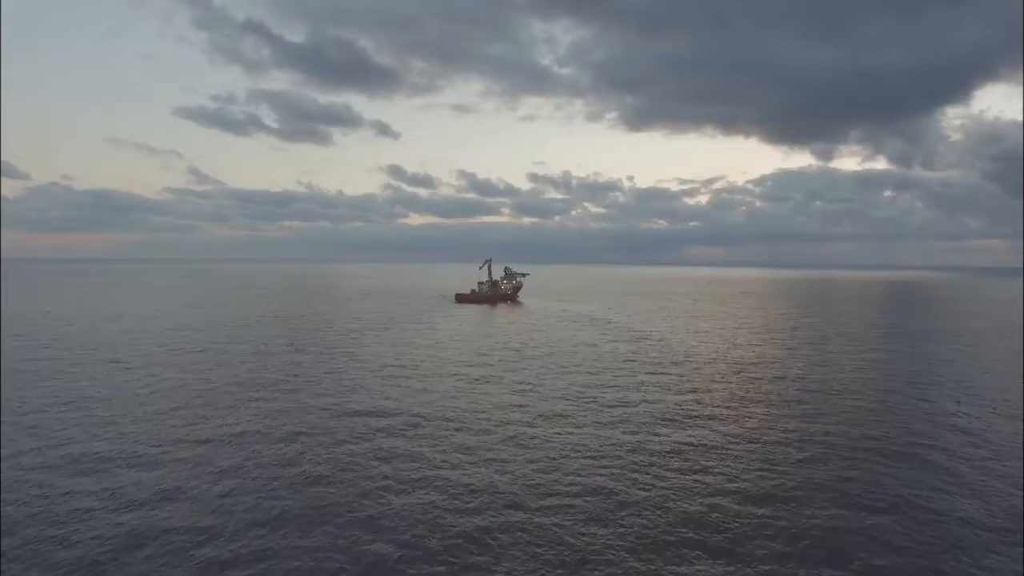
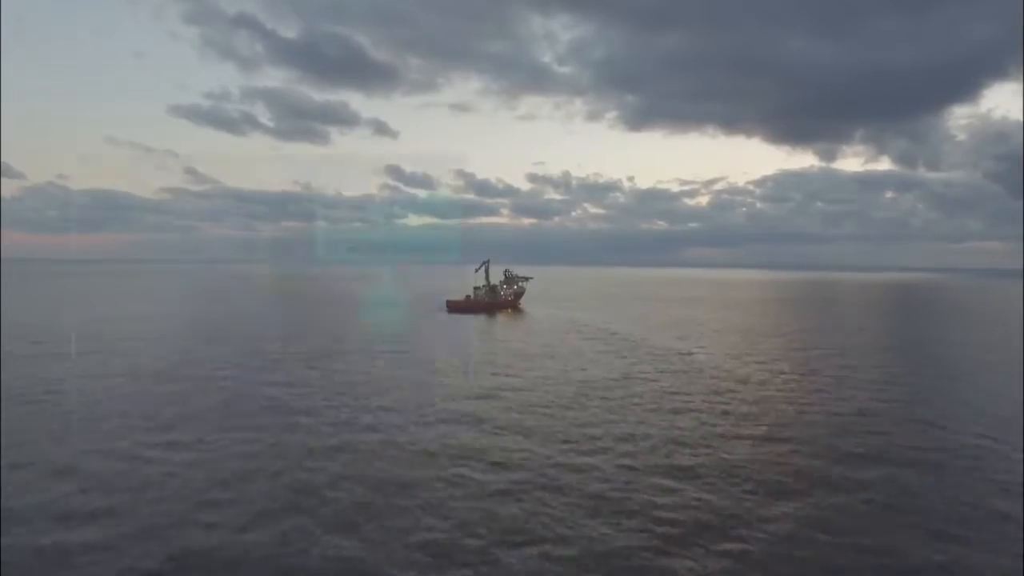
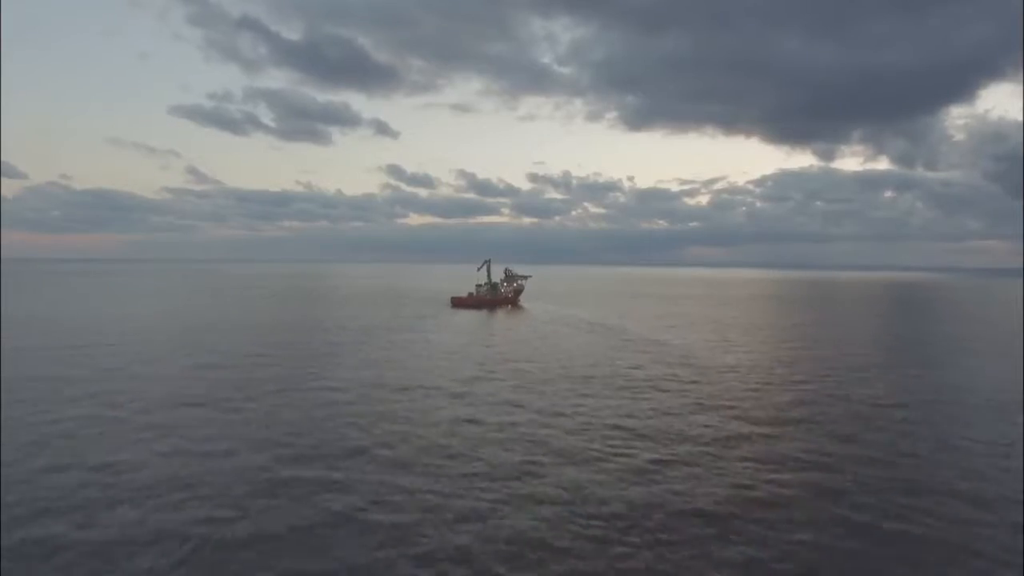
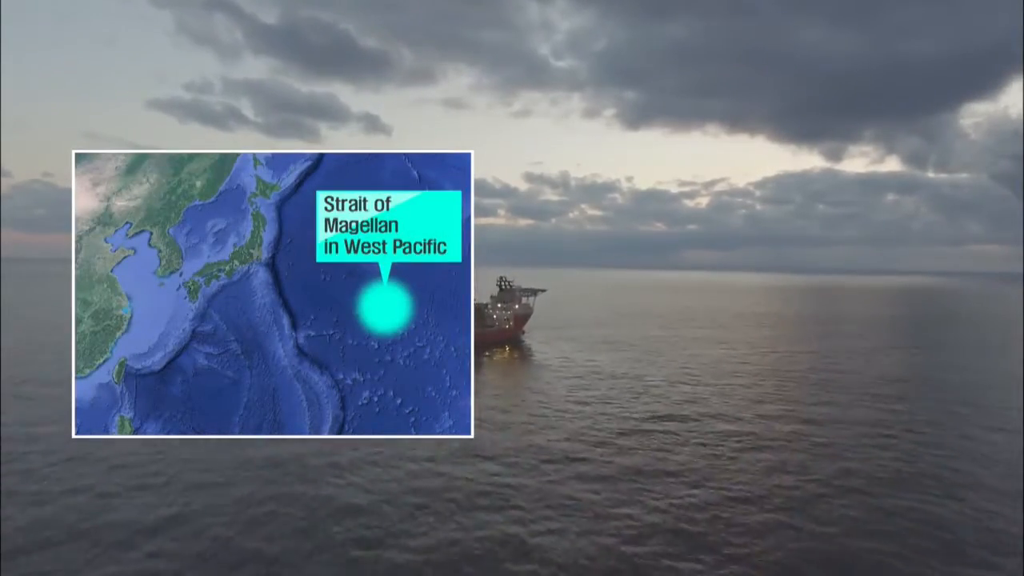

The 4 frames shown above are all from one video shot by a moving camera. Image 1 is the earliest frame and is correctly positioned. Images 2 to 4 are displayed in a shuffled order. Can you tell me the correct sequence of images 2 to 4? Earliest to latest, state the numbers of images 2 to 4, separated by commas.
3, 2, 4
